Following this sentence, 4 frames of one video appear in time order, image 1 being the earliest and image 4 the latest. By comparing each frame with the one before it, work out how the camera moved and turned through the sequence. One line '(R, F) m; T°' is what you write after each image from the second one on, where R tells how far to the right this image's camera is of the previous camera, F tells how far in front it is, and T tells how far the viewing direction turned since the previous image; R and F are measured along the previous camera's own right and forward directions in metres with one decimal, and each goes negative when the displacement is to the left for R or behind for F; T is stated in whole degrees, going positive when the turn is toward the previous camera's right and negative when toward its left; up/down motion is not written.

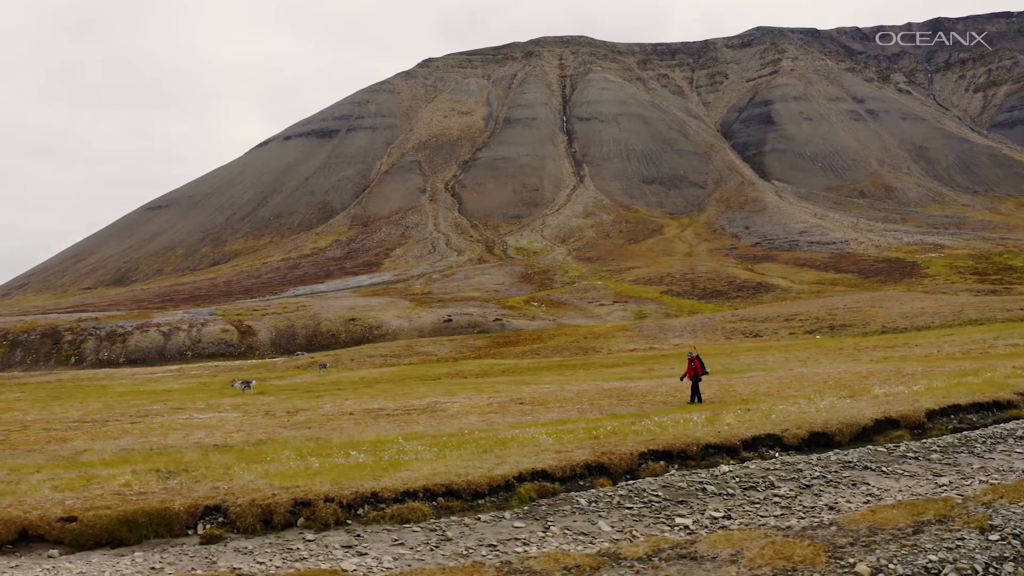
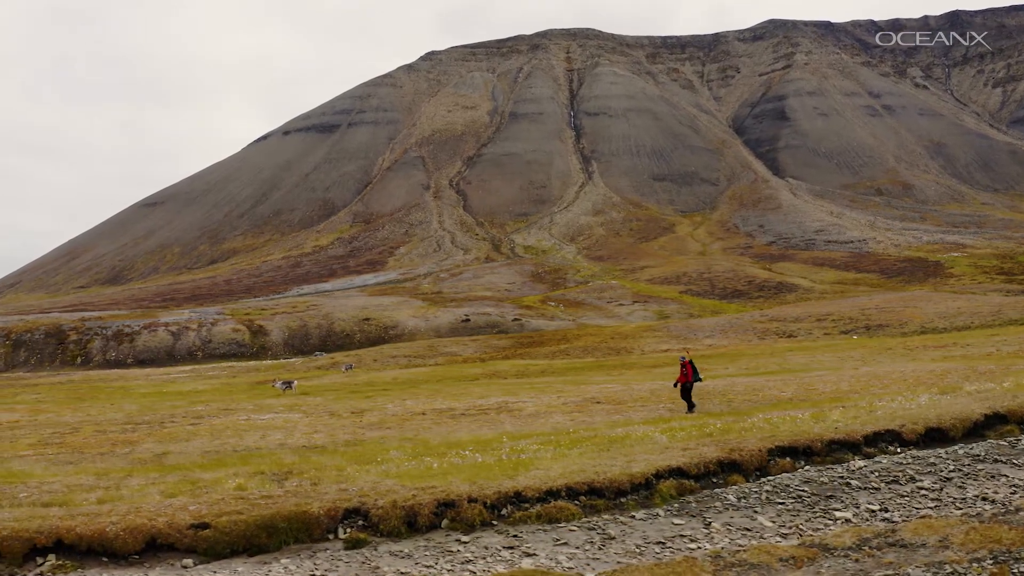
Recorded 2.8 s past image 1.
(-9.6, +0.3) m; +3°
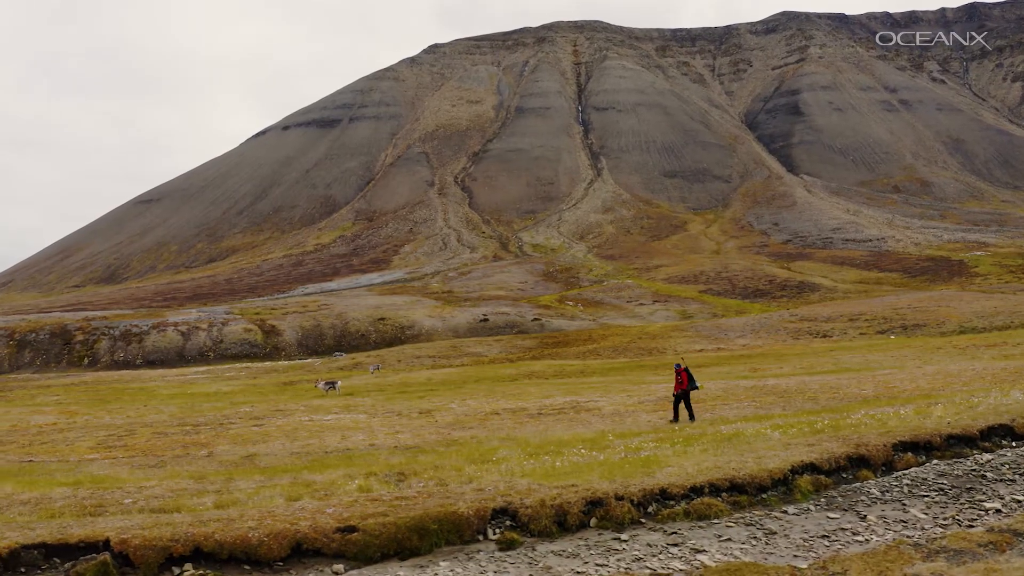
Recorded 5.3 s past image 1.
(-9.6, +0.8) m; +3°
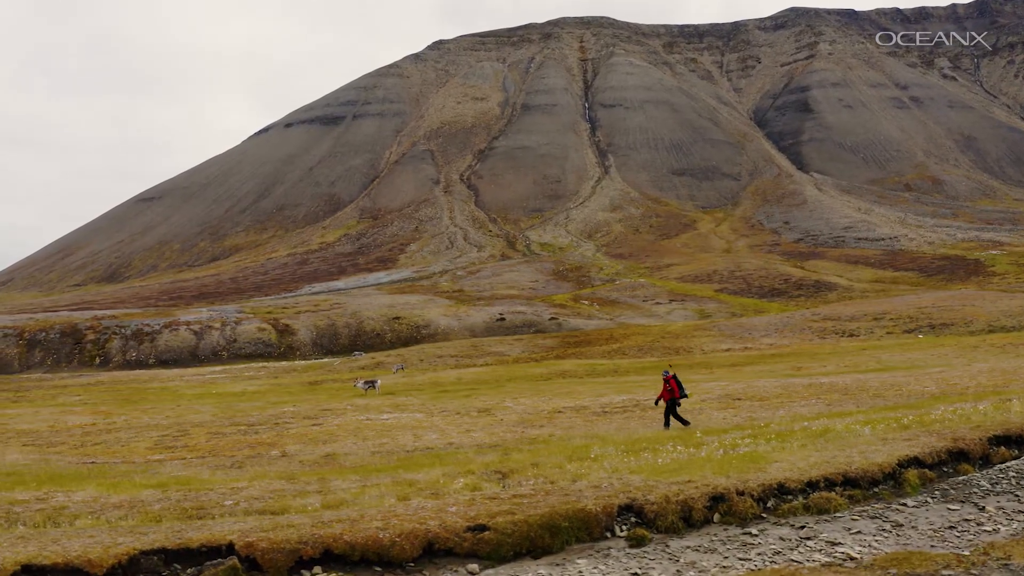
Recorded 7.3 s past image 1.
(-7.8, +0.5) m; +3°
